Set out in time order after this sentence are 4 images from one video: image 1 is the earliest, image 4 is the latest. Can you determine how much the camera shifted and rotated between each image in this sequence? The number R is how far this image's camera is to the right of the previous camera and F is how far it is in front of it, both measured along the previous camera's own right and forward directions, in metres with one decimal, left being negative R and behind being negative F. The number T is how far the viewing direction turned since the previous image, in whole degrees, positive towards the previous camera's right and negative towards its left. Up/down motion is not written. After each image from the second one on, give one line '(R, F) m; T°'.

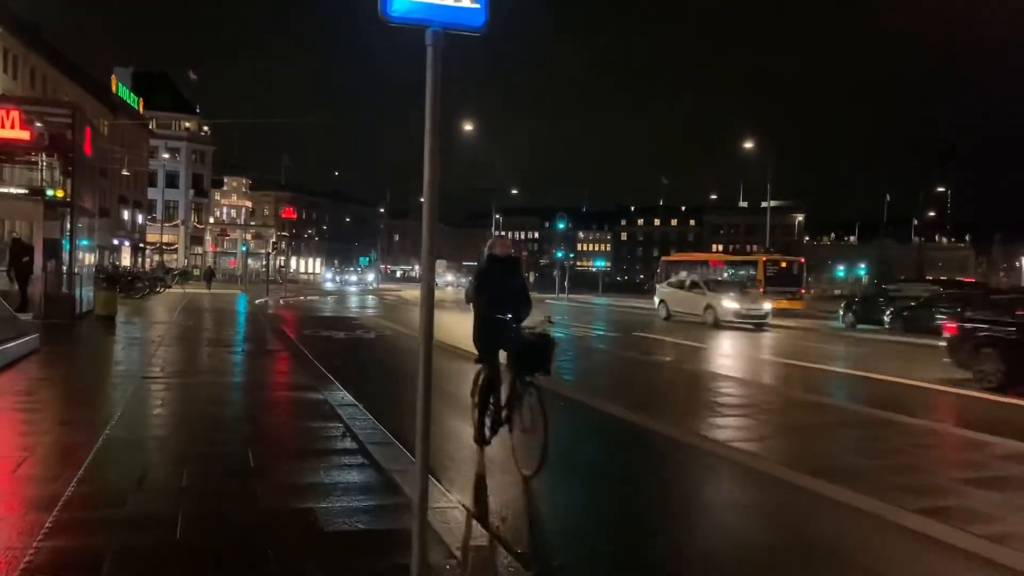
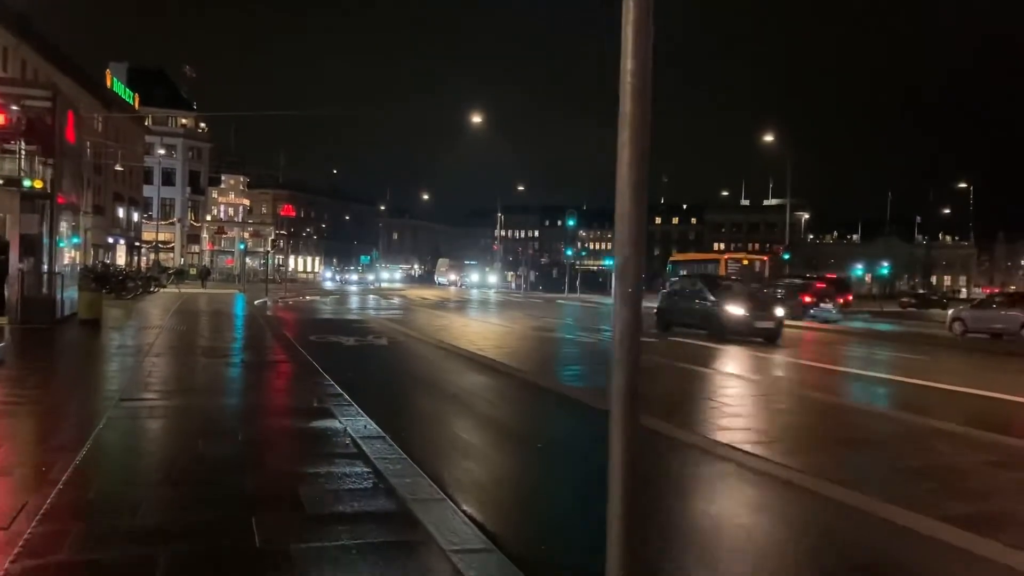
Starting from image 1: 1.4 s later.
(-0.5, +1.7) m; 0°
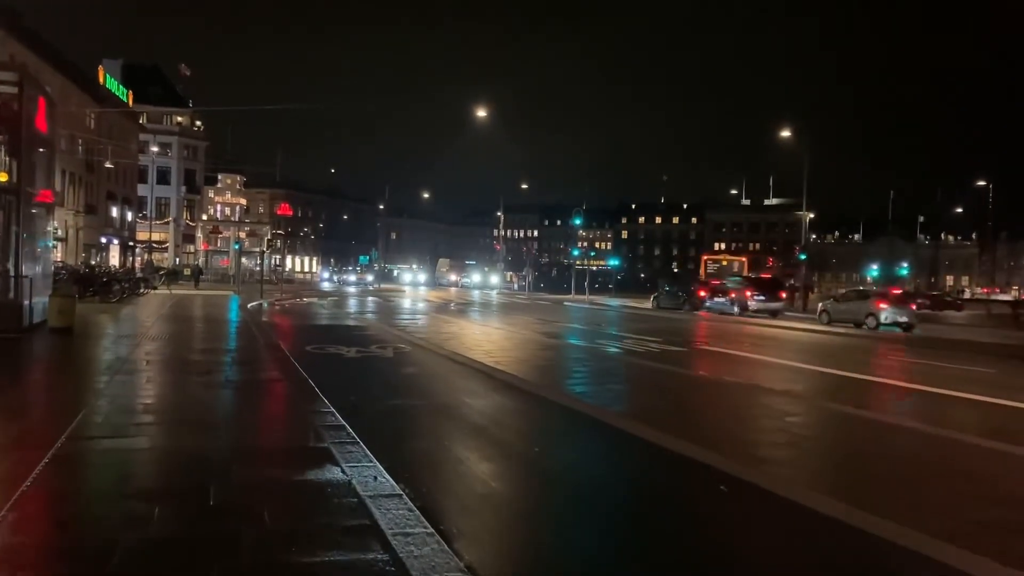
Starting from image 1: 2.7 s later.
(-0.4, +1.6) m; 0°
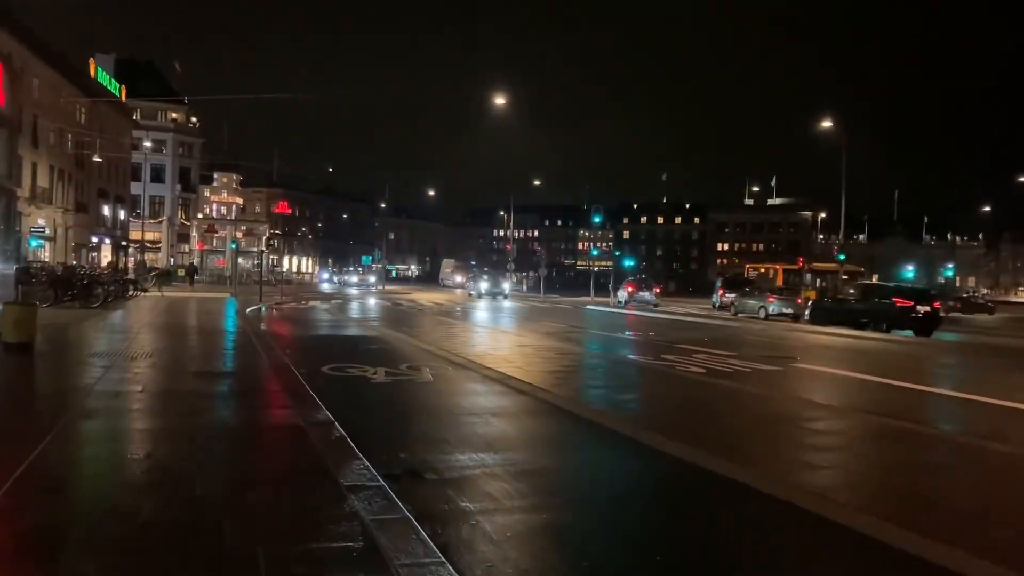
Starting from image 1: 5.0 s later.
(-0.9, +2.7) m; 0°
